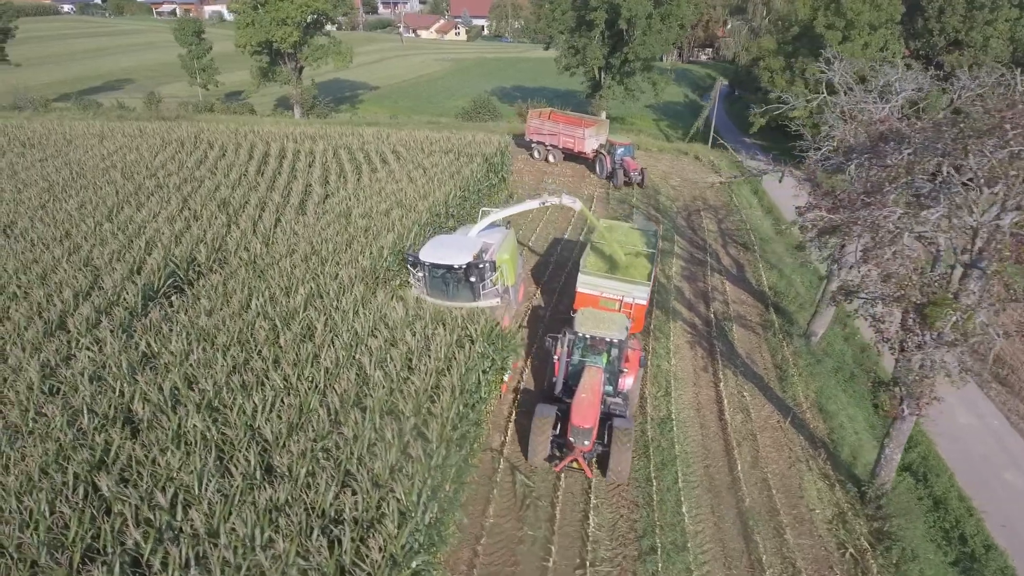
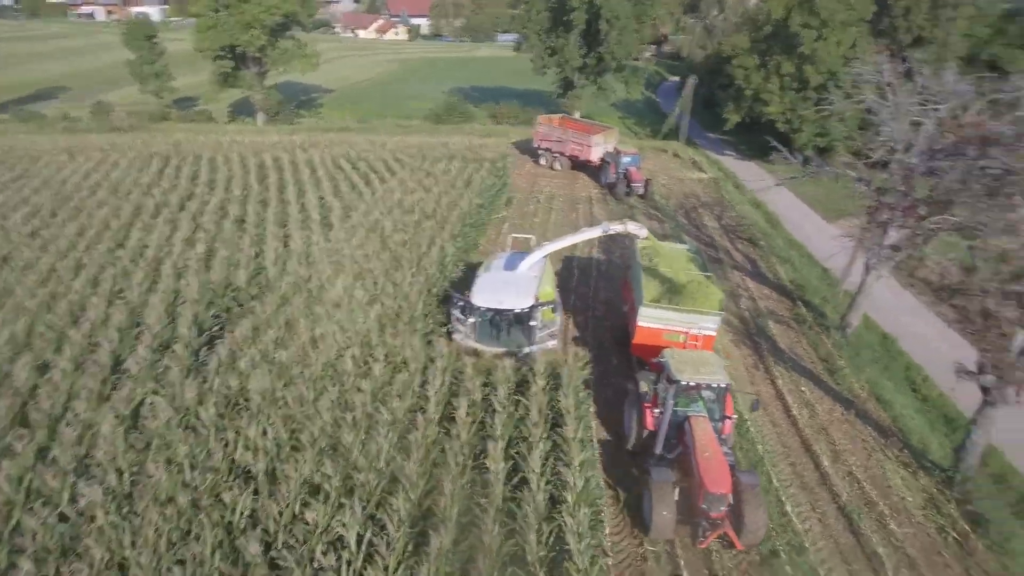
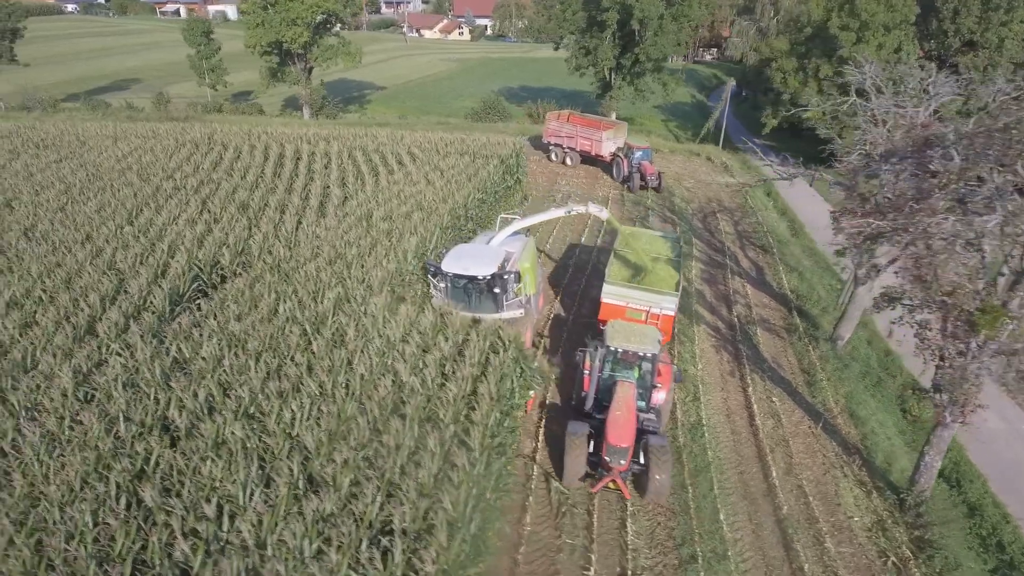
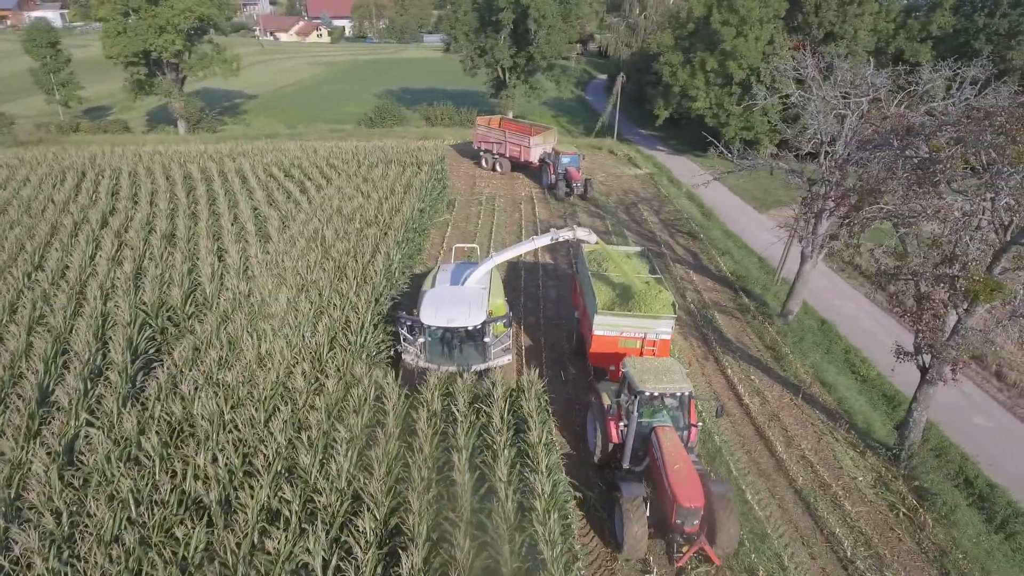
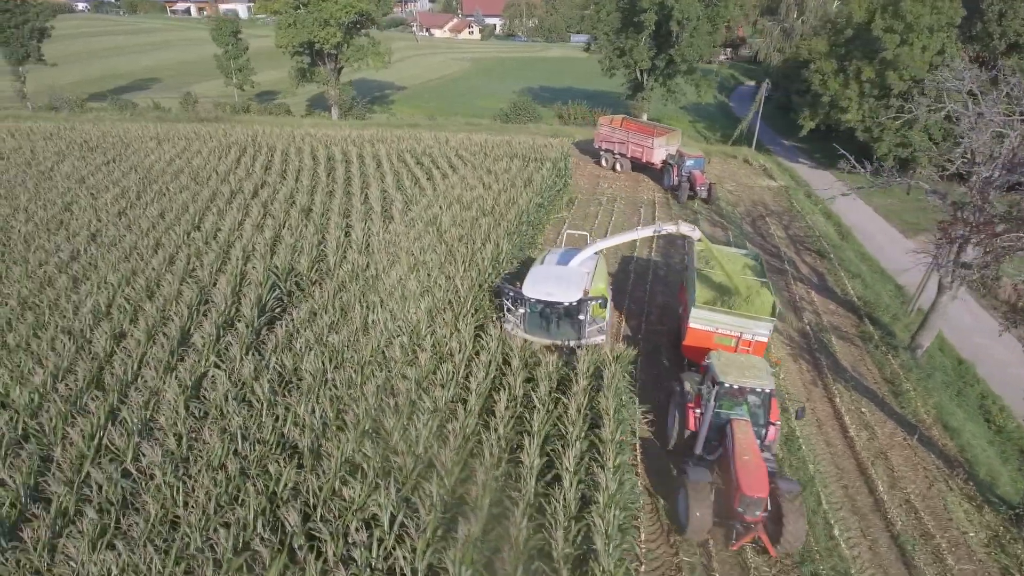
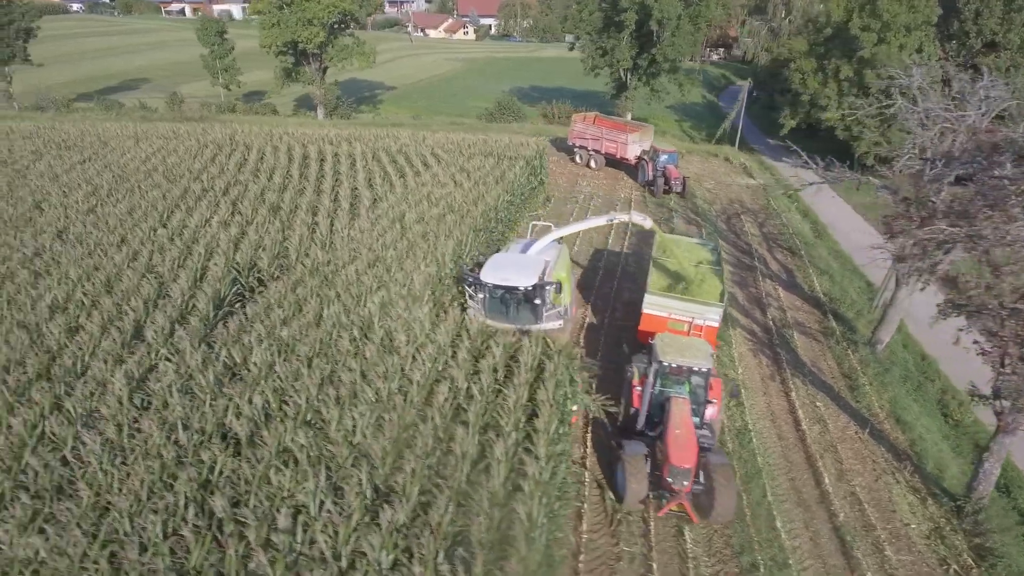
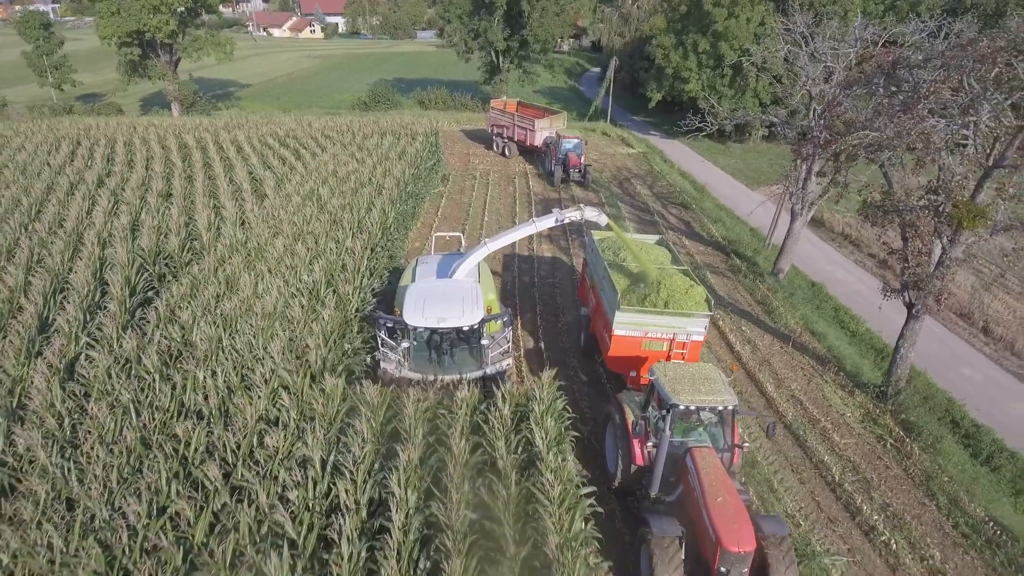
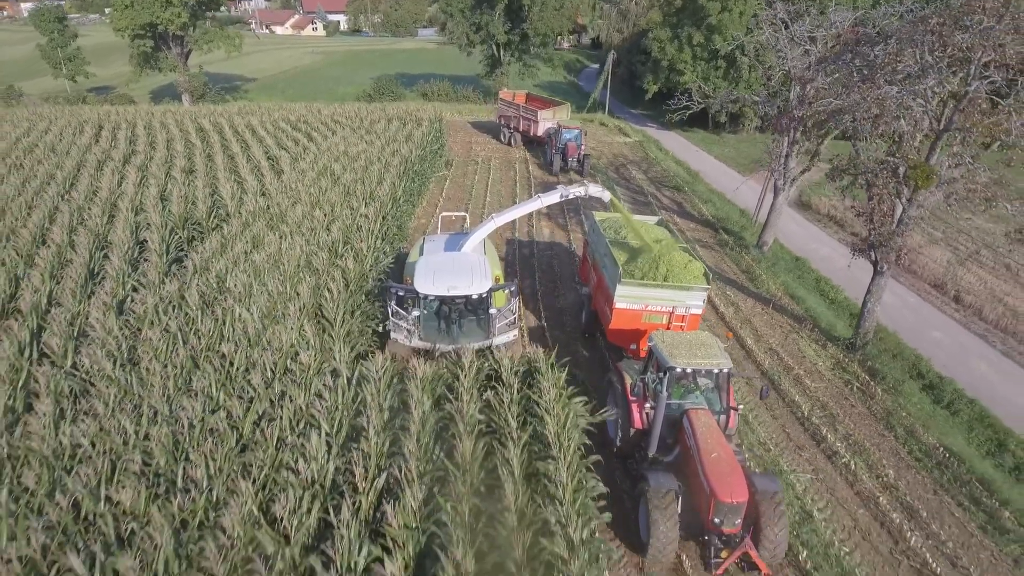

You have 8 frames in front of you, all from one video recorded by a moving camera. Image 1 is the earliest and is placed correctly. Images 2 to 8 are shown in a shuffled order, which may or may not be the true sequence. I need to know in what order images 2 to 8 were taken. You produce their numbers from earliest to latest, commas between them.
3, 6, 5, 2, 4, 7, 8
